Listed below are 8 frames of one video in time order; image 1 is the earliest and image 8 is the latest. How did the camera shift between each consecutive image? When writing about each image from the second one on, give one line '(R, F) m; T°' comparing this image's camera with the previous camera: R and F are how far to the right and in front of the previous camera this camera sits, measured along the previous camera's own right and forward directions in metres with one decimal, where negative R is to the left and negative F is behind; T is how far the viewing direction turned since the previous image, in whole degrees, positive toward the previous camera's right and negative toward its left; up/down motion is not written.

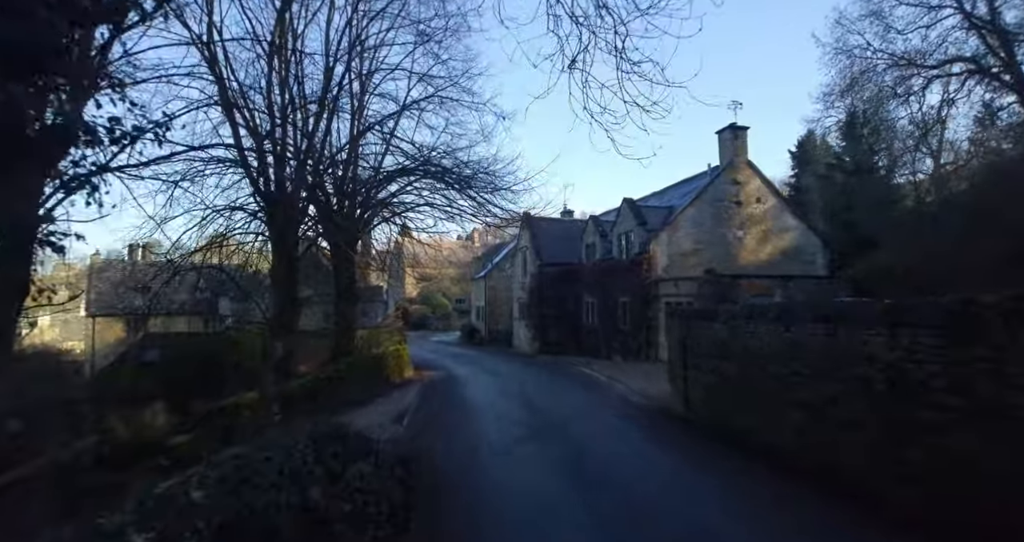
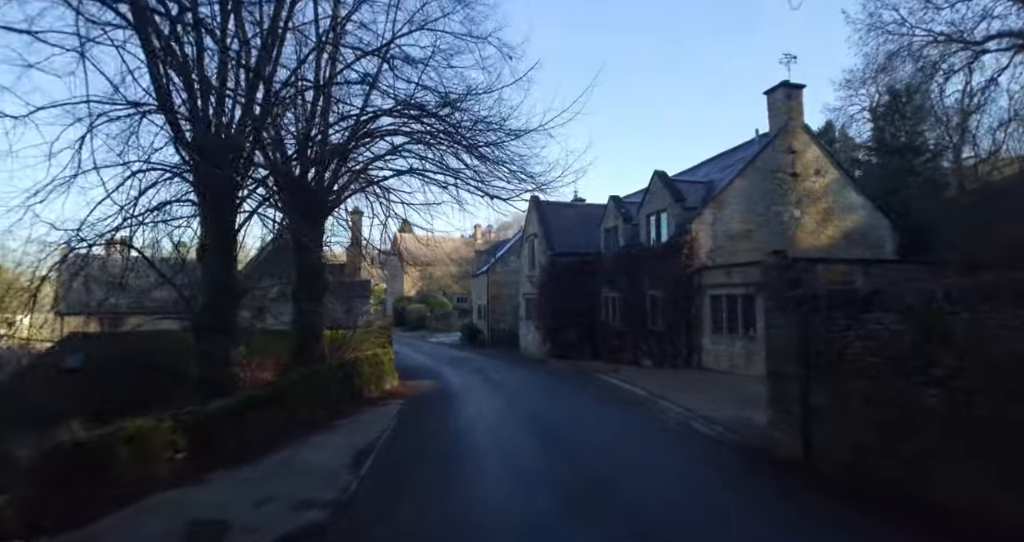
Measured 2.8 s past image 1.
(-0.2, +3.7) m; 0°
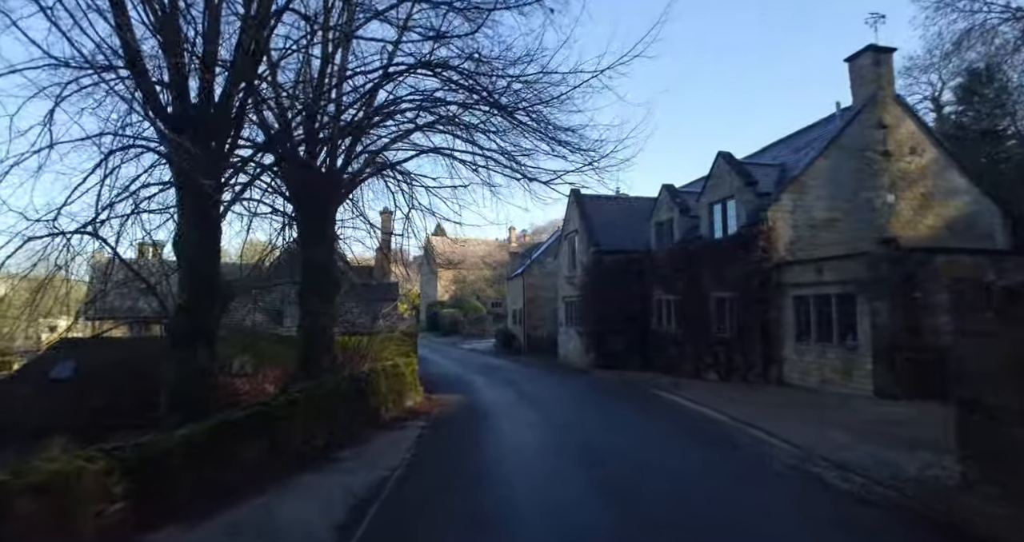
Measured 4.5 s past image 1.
(-0.2, +2.2) m; -4°
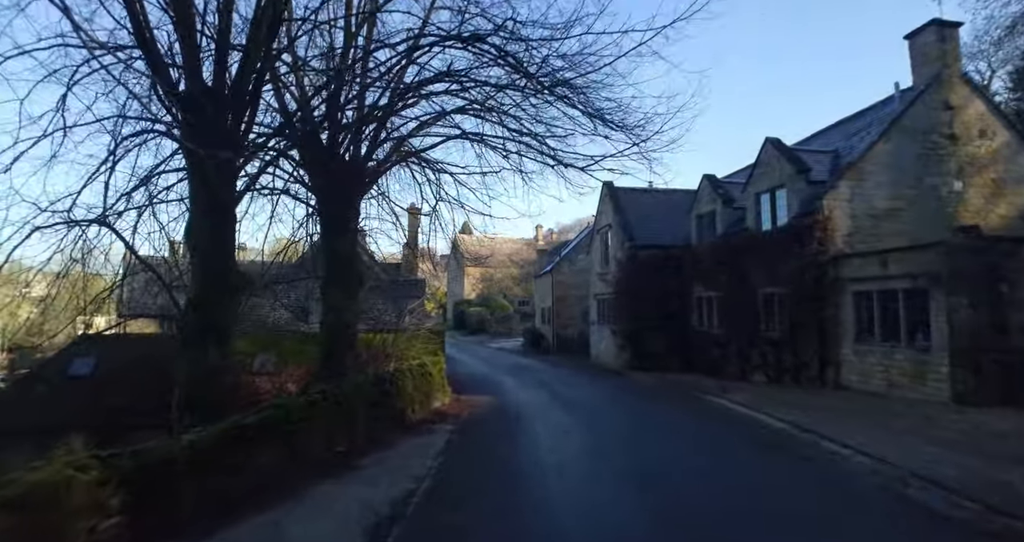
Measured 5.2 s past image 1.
(-0.2, +0.8) m; -3°
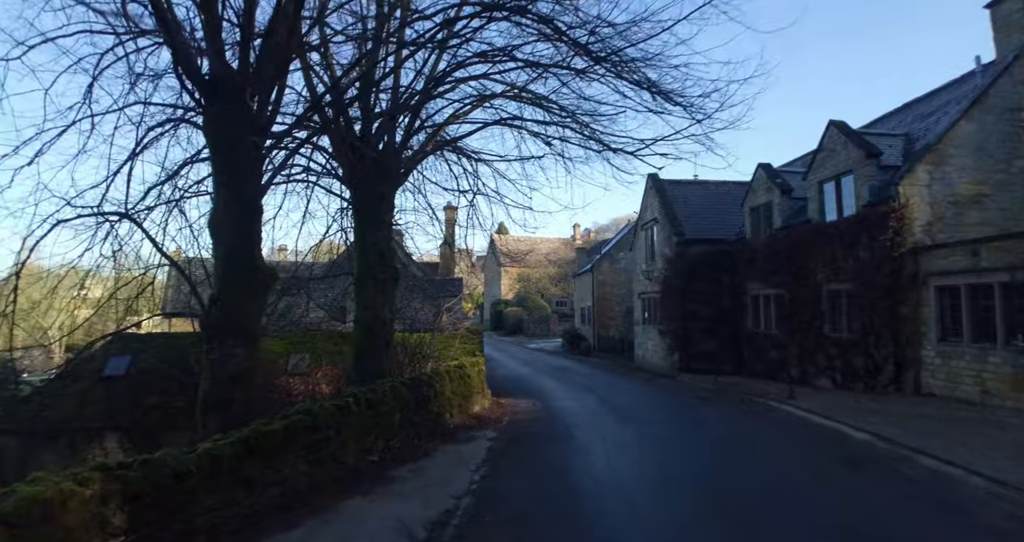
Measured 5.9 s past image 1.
(-0.1, +0.7) m; -4°
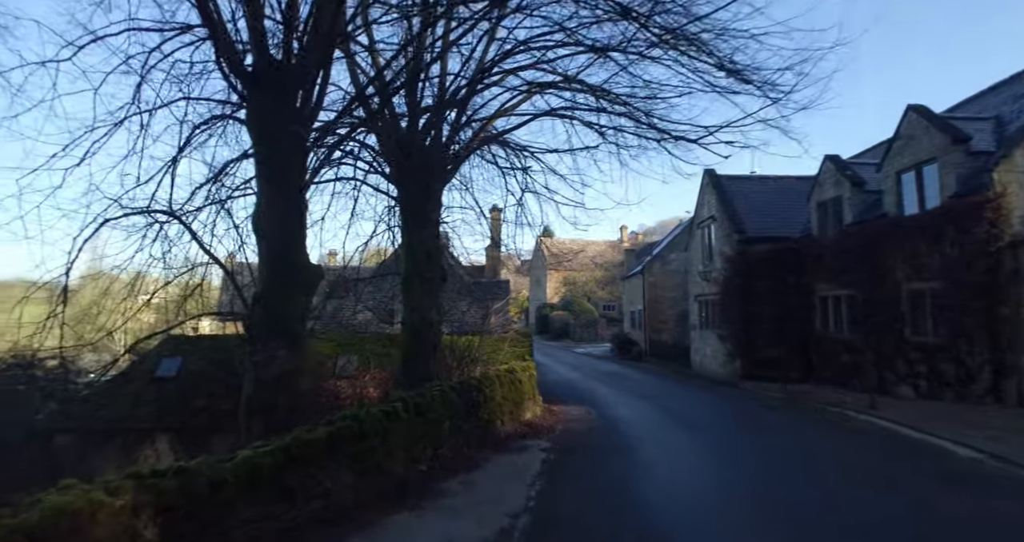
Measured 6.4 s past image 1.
(-0.1, +0.5) m; -5°
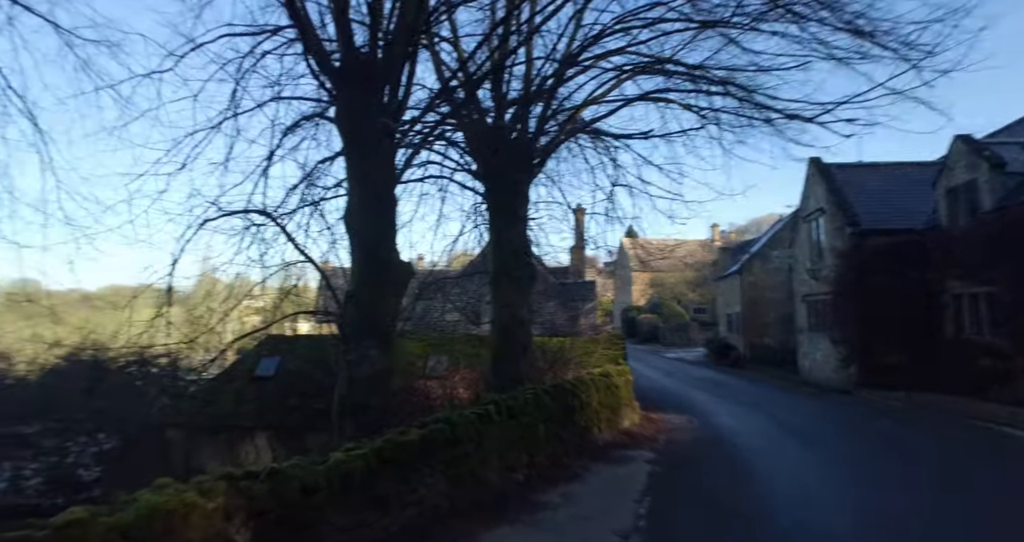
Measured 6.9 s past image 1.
(-0.2, +0.5) m; -8°
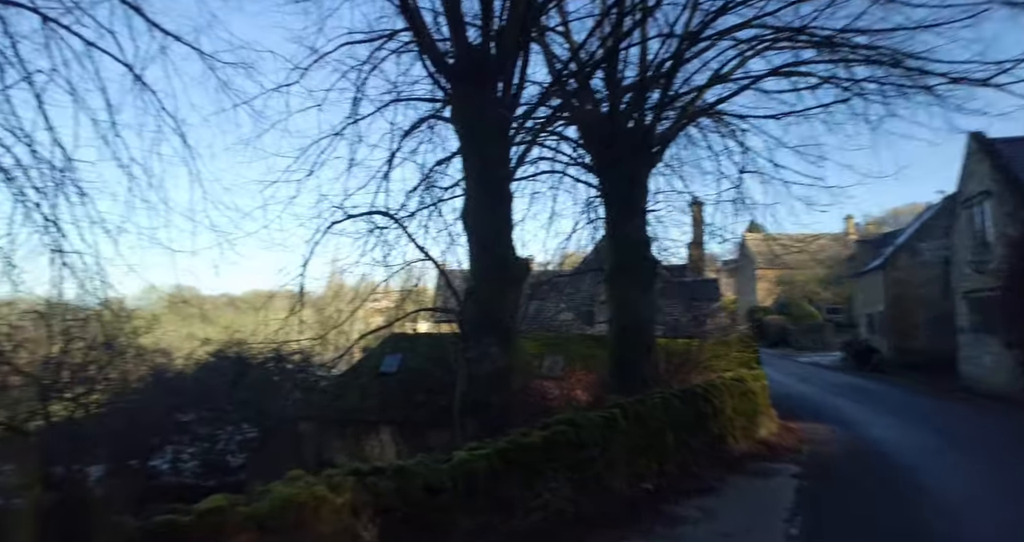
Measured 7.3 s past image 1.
(-0.2, +0.3) m; -11°
